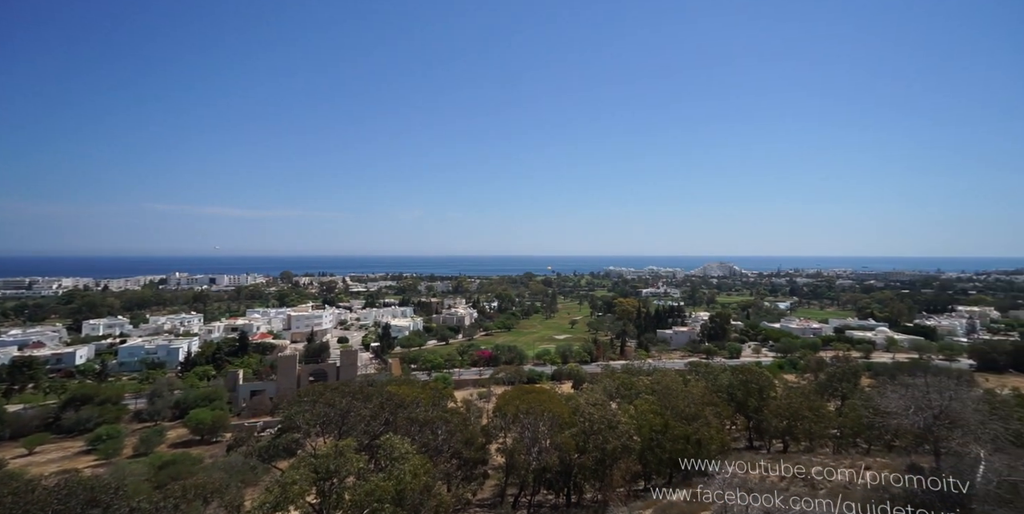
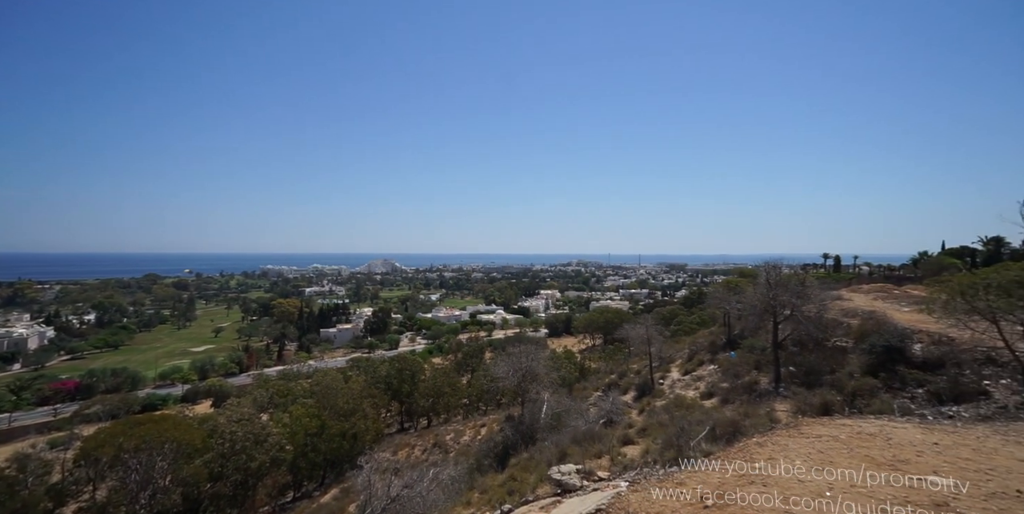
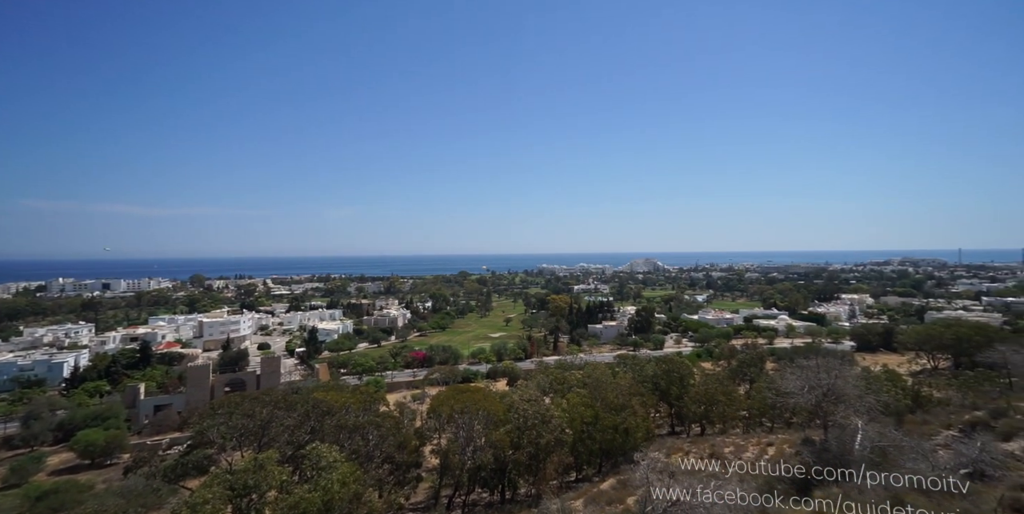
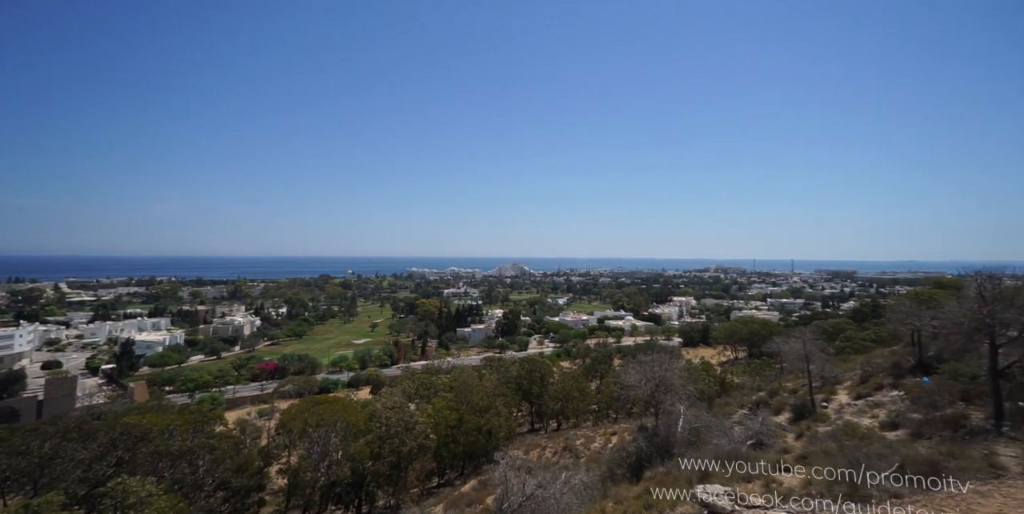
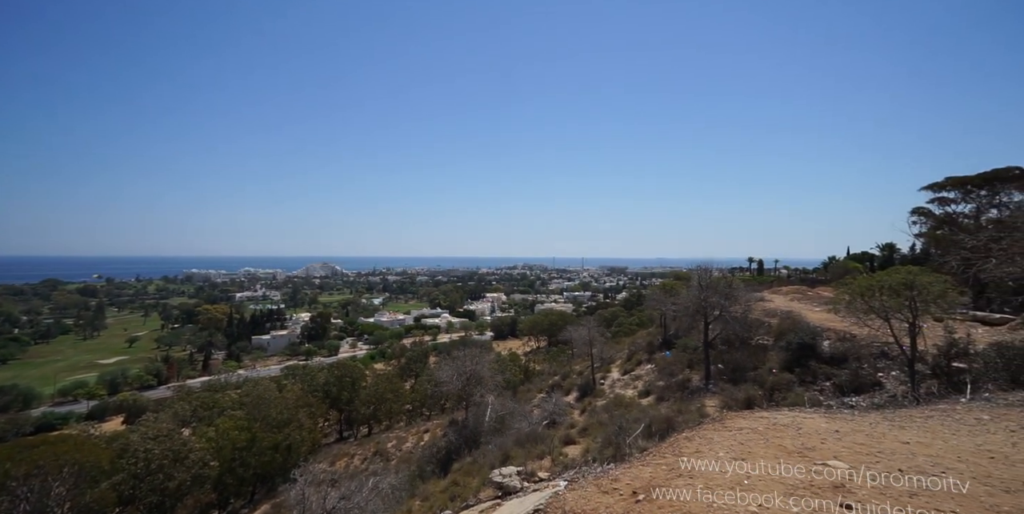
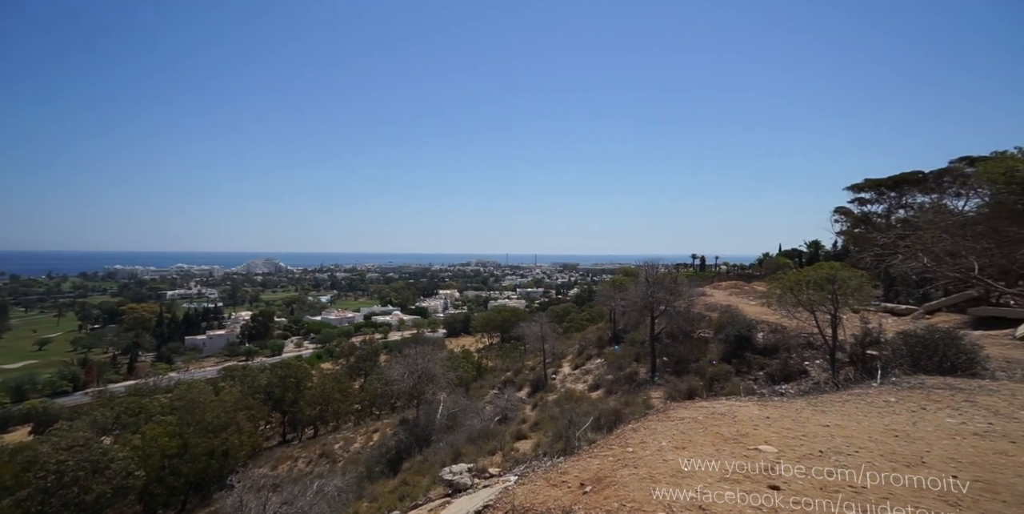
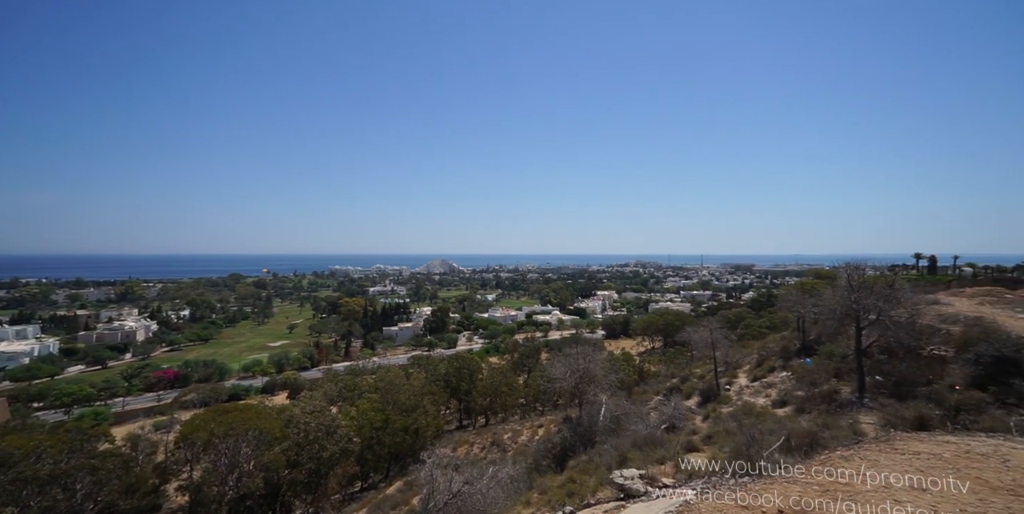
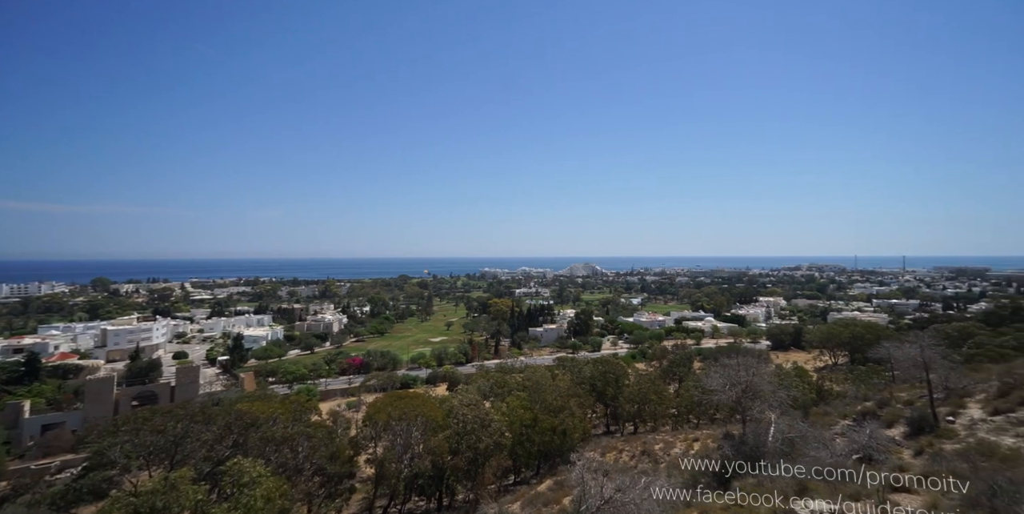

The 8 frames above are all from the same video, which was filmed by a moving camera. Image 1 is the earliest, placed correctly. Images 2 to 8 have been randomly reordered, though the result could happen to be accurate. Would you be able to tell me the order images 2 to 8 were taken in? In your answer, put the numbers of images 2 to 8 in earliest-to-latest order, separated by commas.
3, 8, 4, 7, 2, 5, 6
